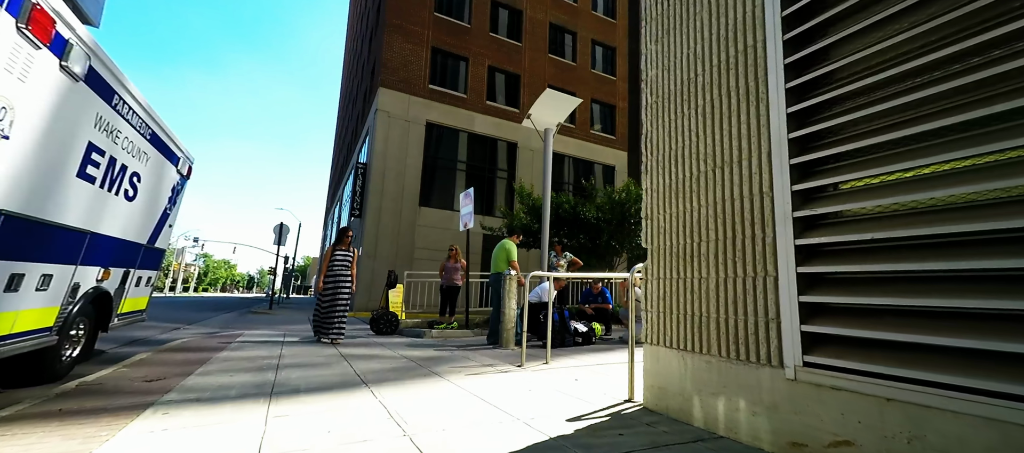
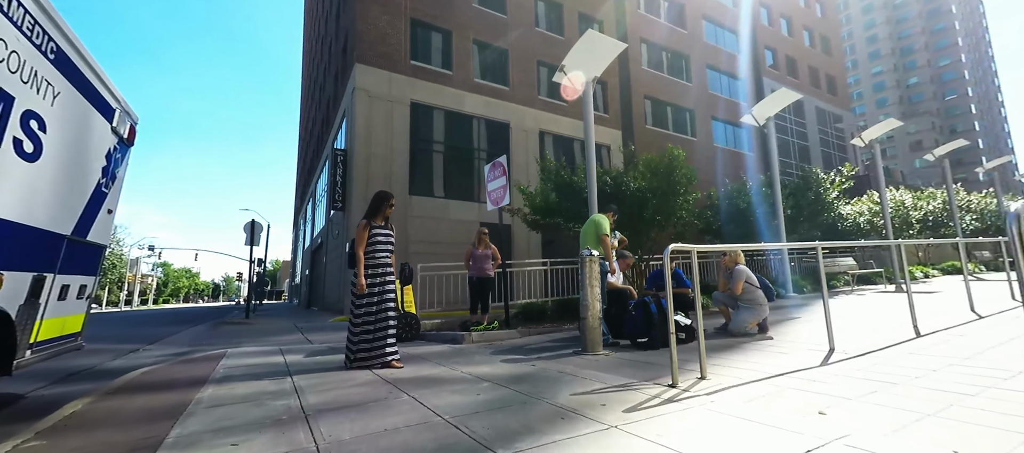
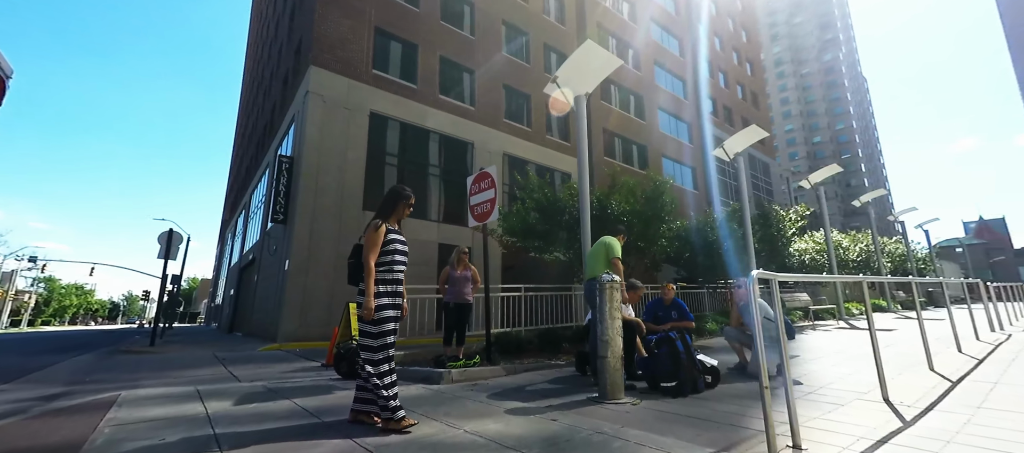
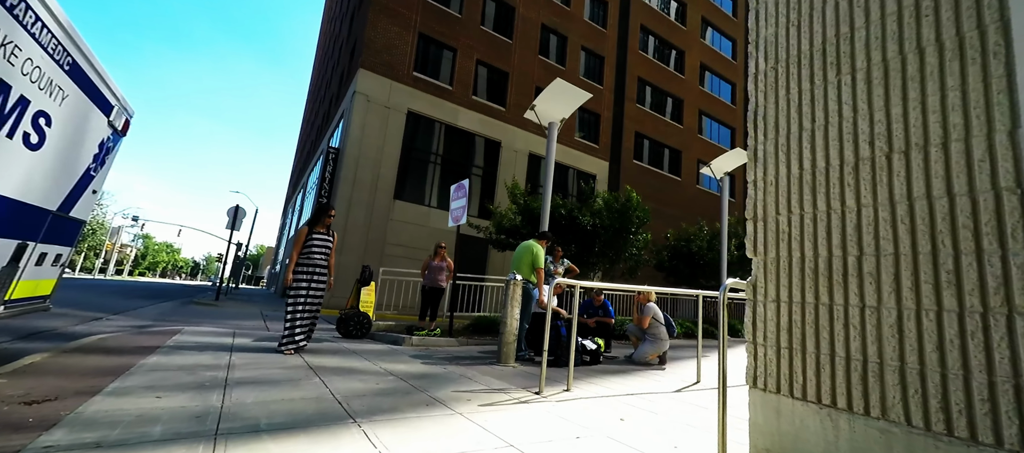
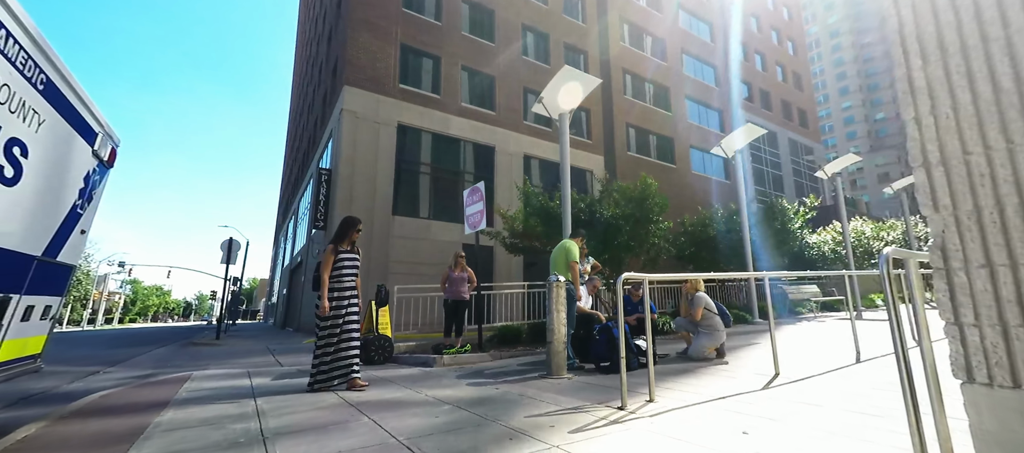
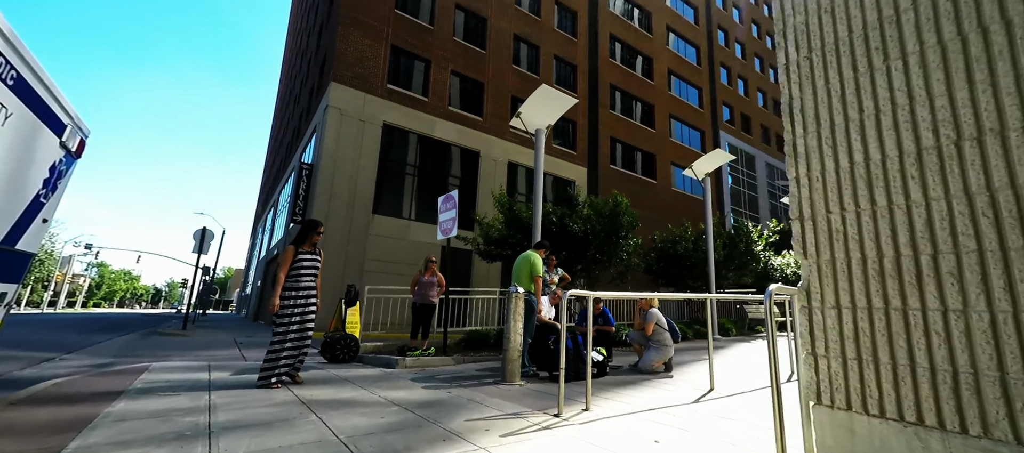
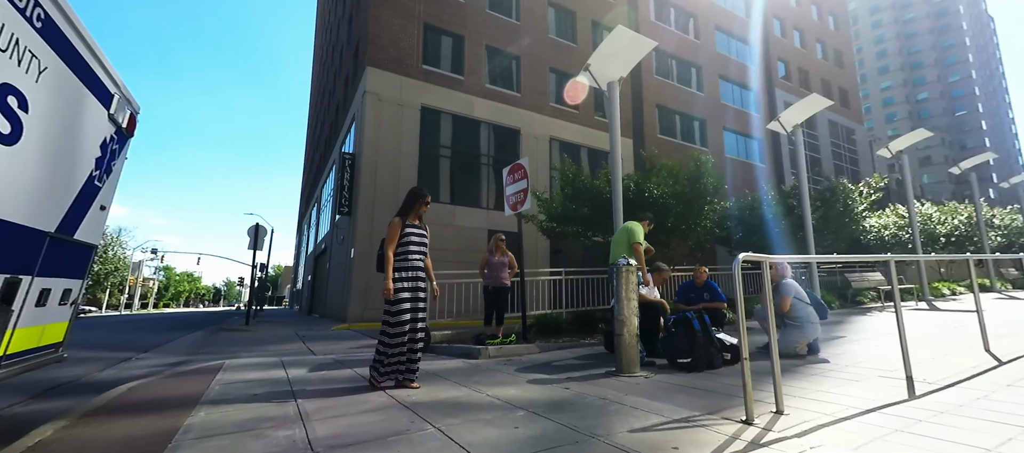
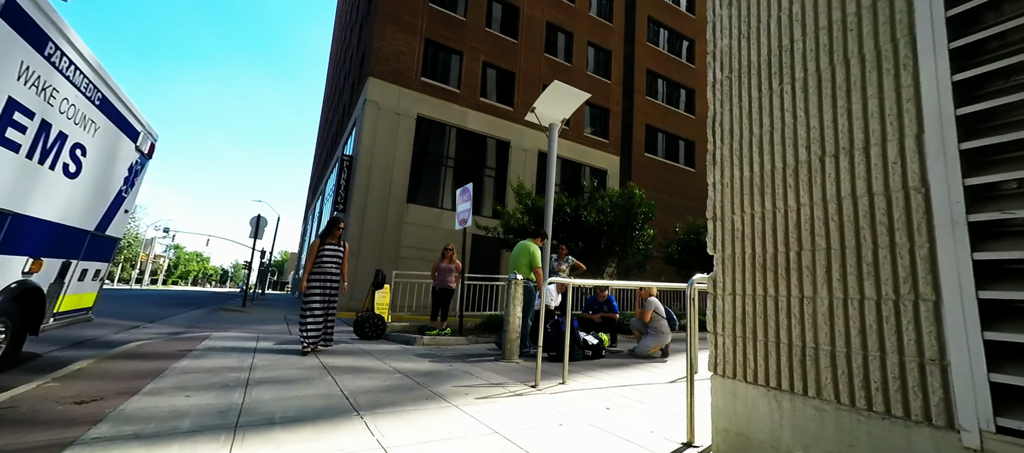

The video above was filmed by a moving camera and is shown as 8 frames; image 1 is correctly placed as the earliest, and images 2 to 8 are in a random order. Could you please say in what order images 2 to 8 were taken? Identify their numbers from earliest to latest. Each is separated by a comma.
8, 4, 6, 5, 2, 7, 3
